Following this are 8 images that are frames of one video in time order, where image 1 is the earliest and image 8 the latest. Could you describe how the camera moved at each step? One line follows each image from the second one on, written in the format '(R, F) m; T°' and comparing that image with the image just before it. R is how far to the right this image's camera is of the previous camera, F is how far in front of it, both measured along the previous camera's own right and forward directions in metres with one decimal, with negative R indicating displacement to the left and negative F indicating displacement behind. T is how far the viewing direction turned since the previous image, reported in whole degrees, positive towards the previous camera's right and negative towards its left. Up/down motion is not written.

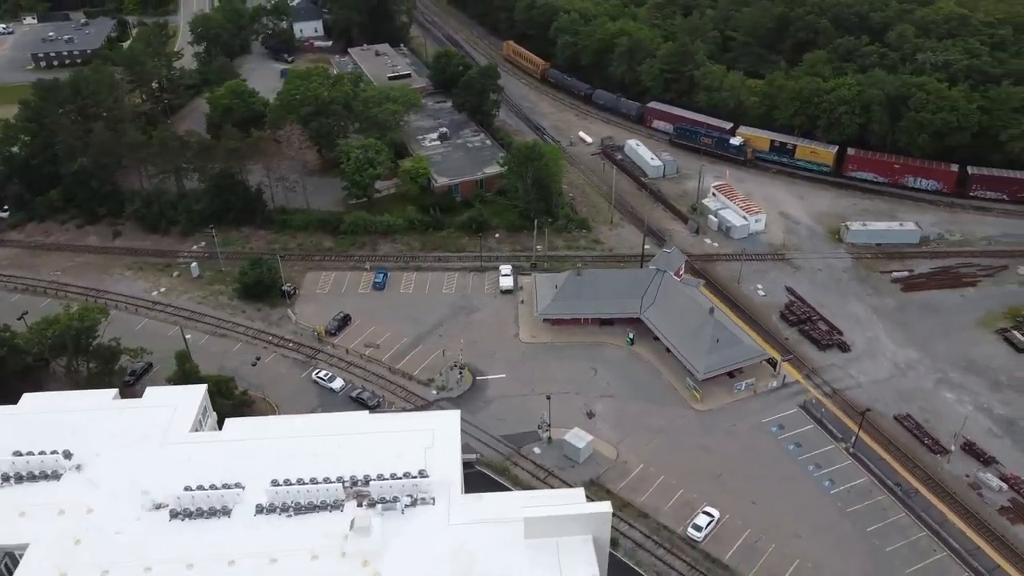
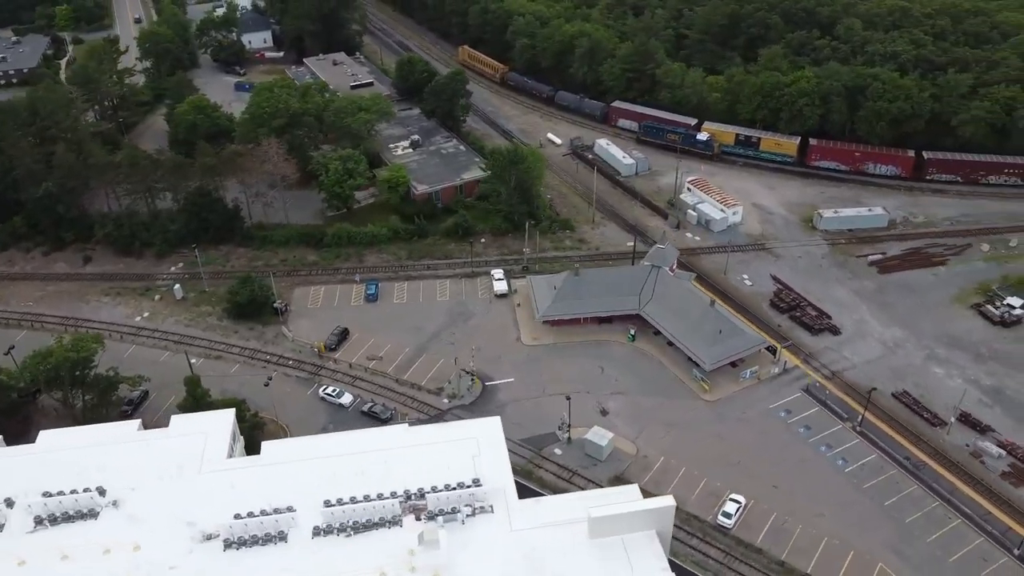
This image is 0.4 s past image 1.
(-4.6, +0.1) m; +5°
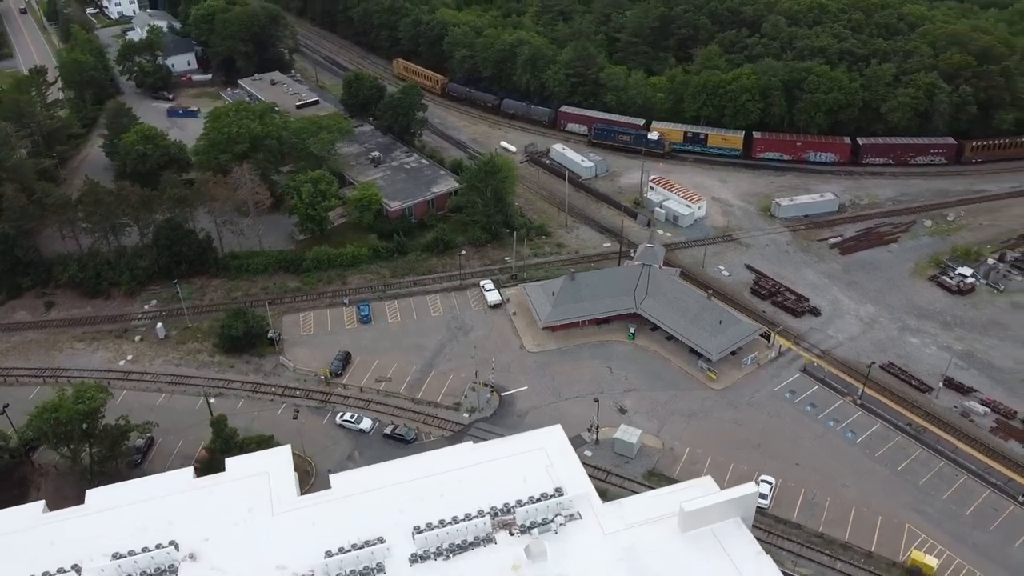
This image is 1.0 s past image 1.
(-7.0, -0.1) m; +7°
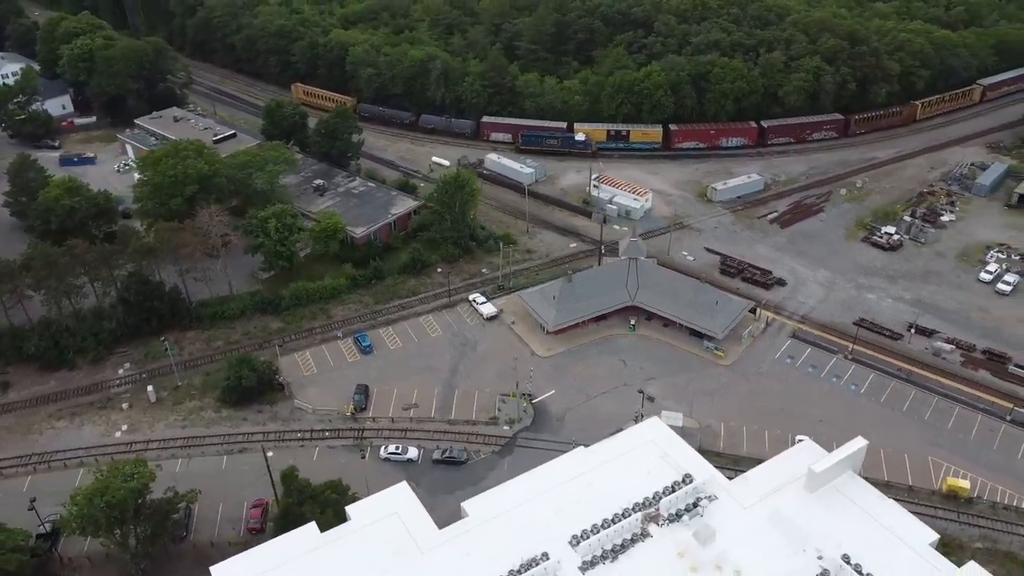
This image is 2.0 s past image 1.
(-11.6, +0.6) m; +12°
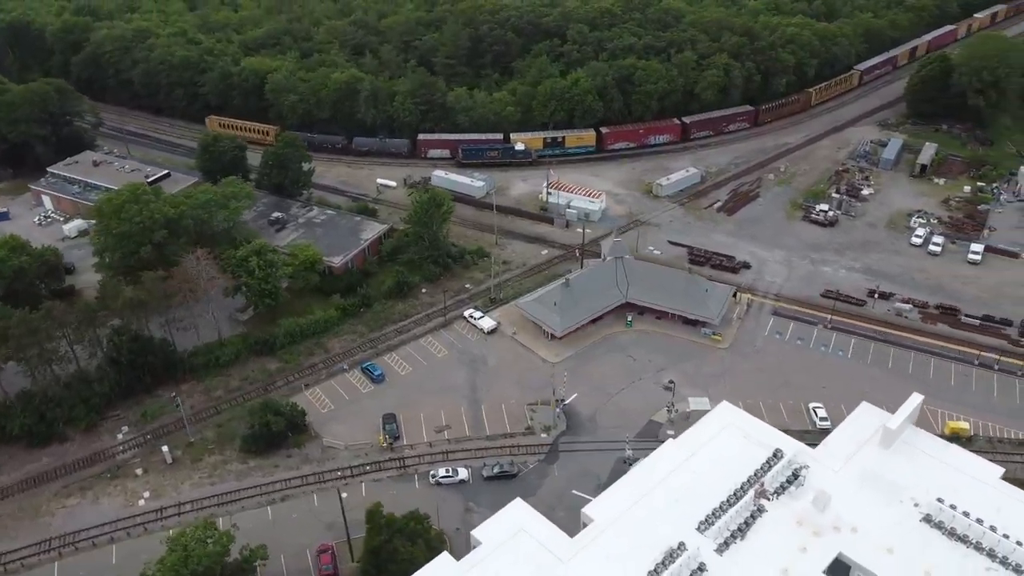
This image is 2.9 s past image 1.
(-10.2, +0.1) m; +10°
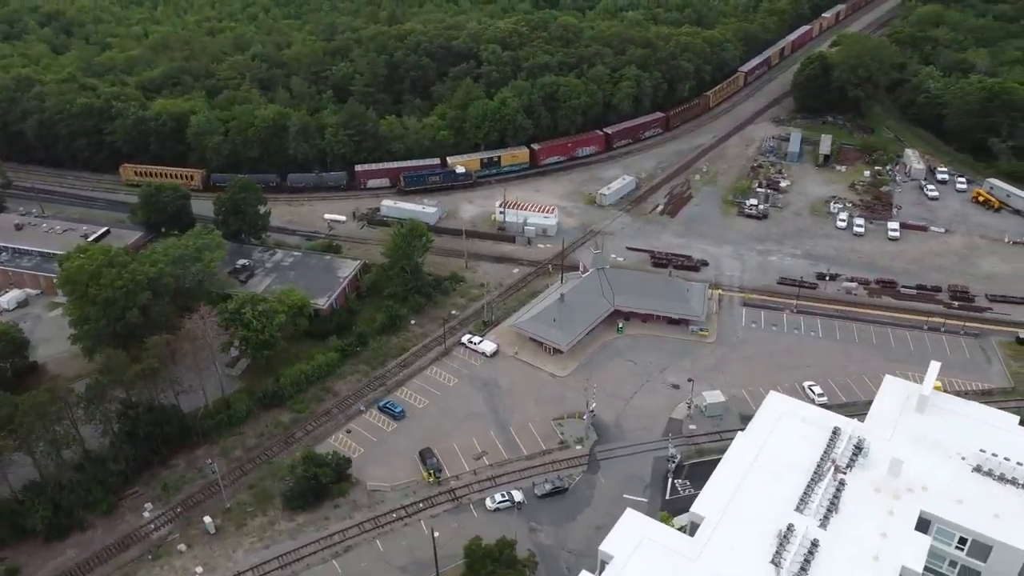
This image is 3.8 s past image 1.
(-10.7, -0.5) m; +10°
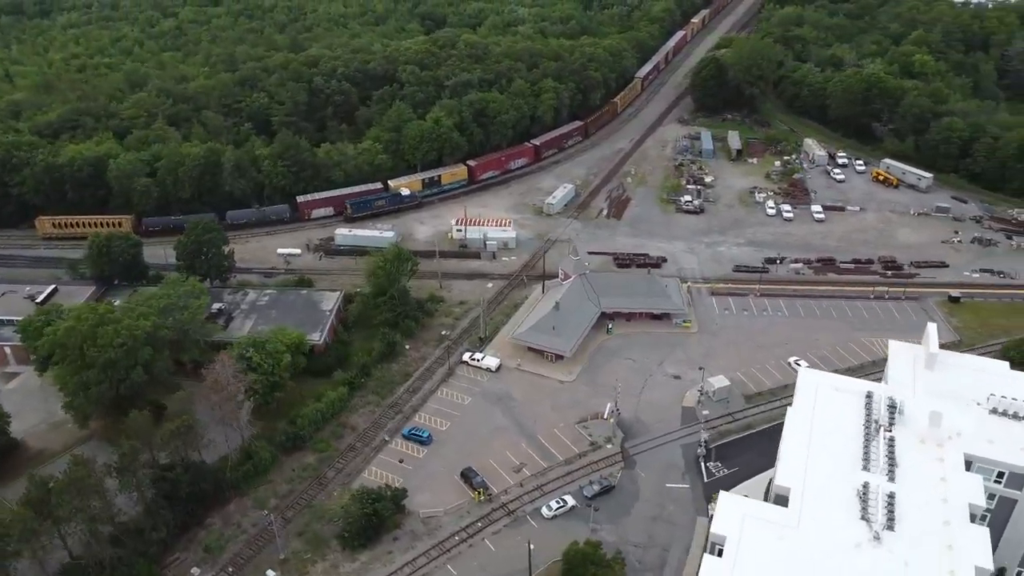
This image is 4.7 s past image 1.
(-10.8, -0.2) m; +10°
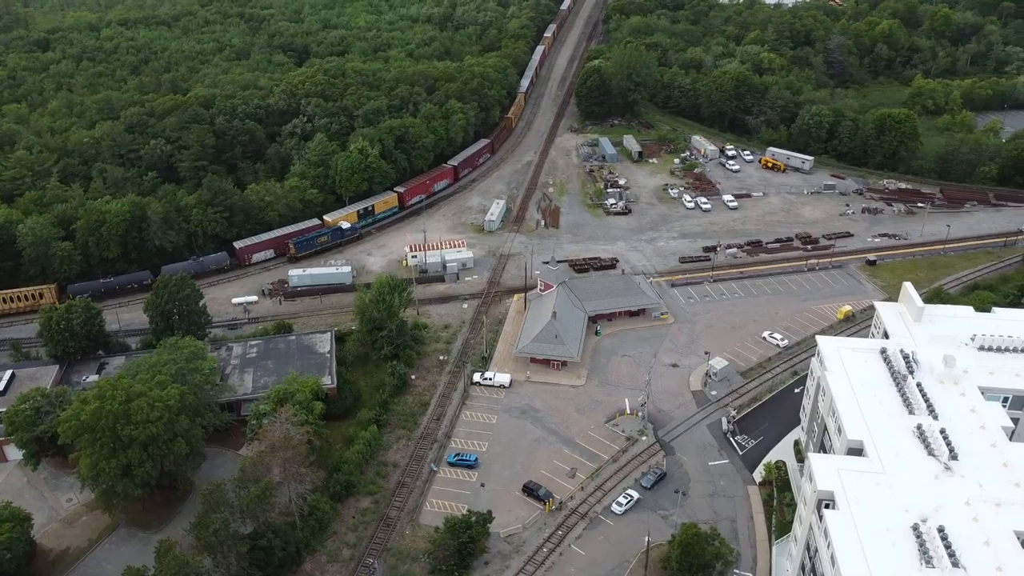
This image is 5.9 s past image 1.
(-14.1, 0.0) m; +13°
